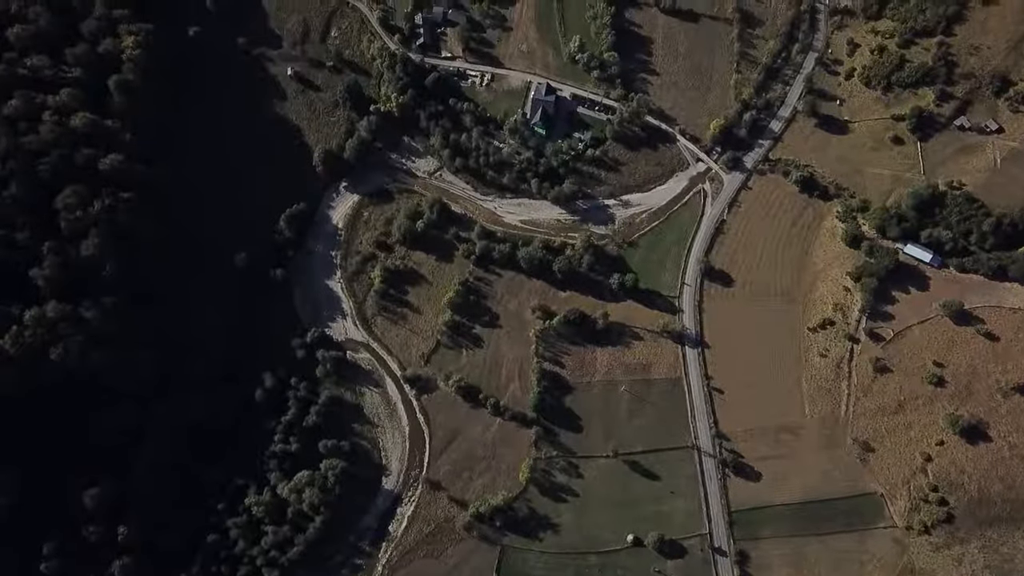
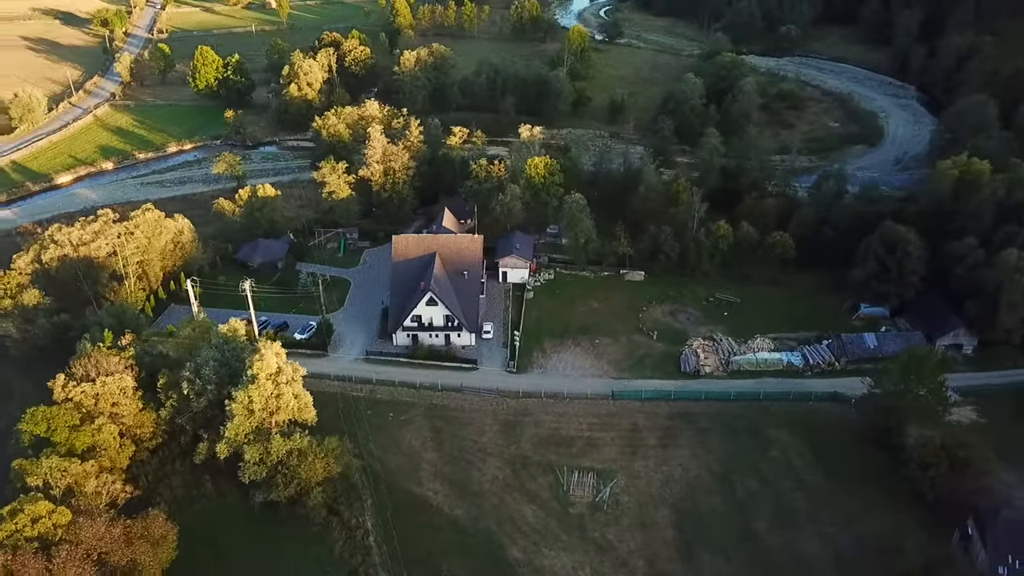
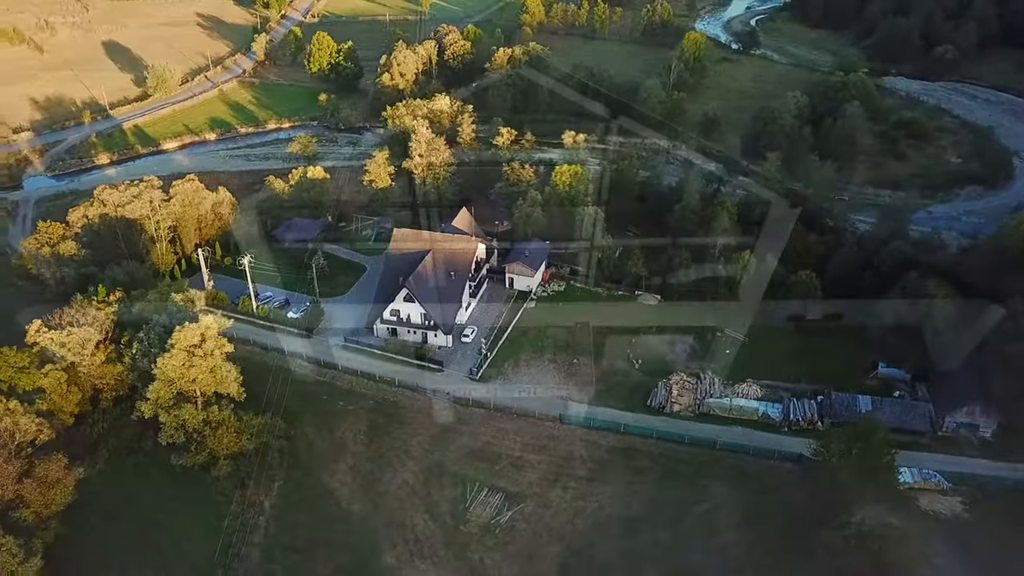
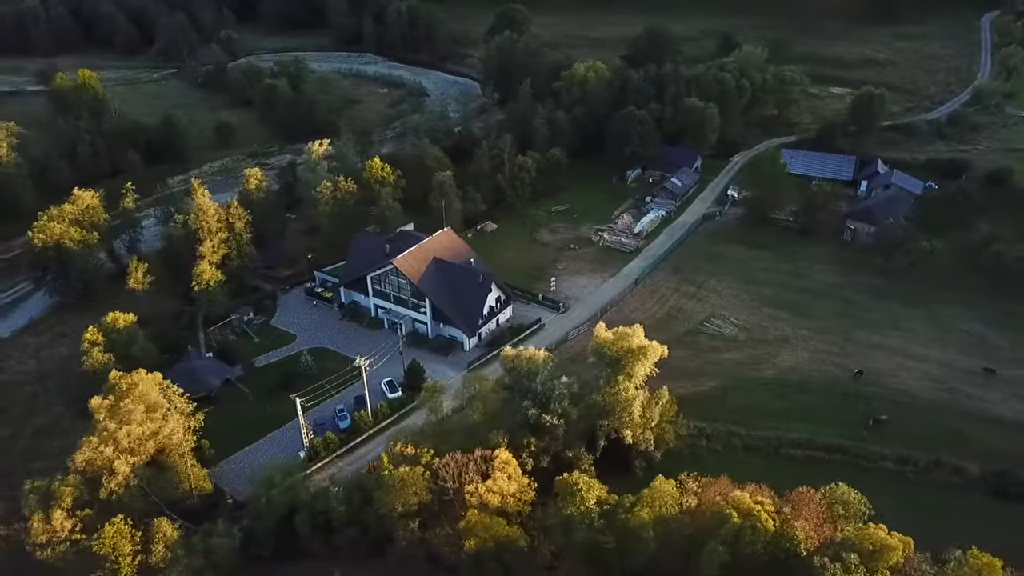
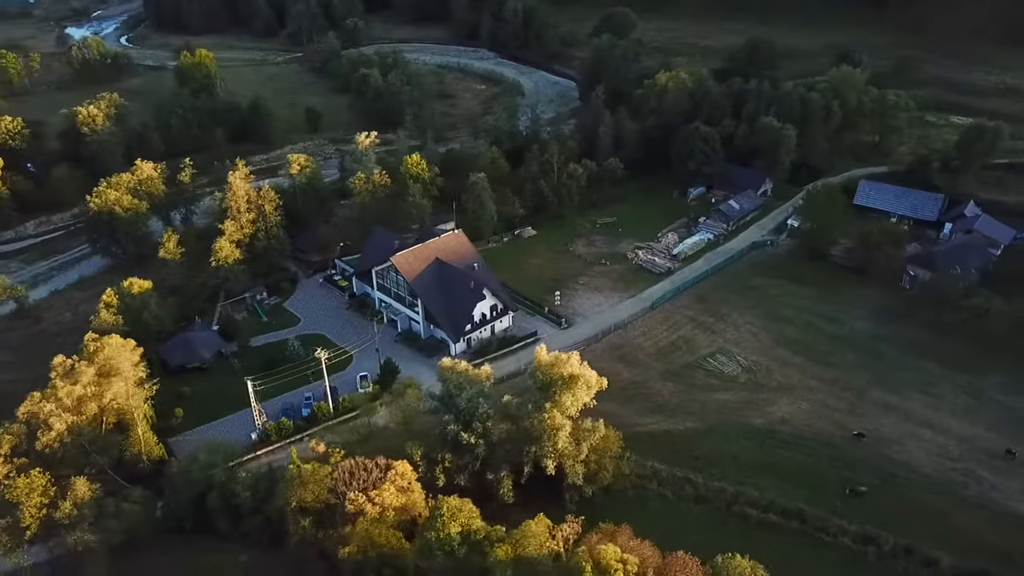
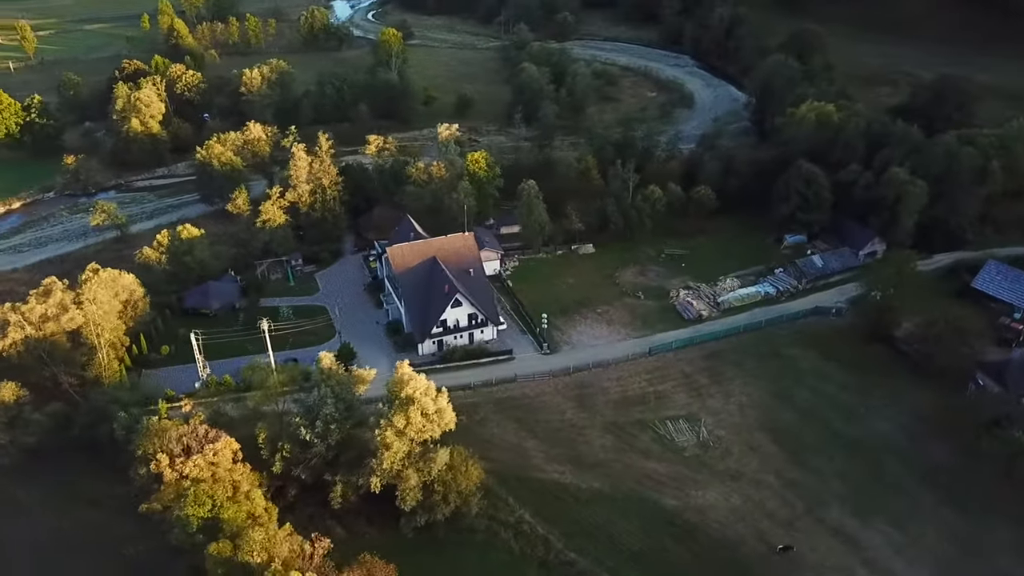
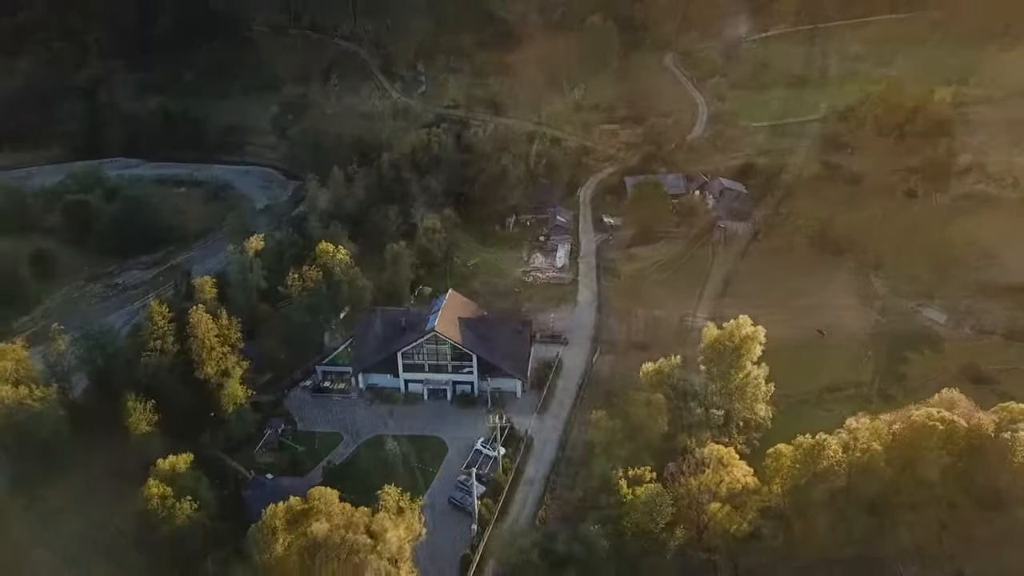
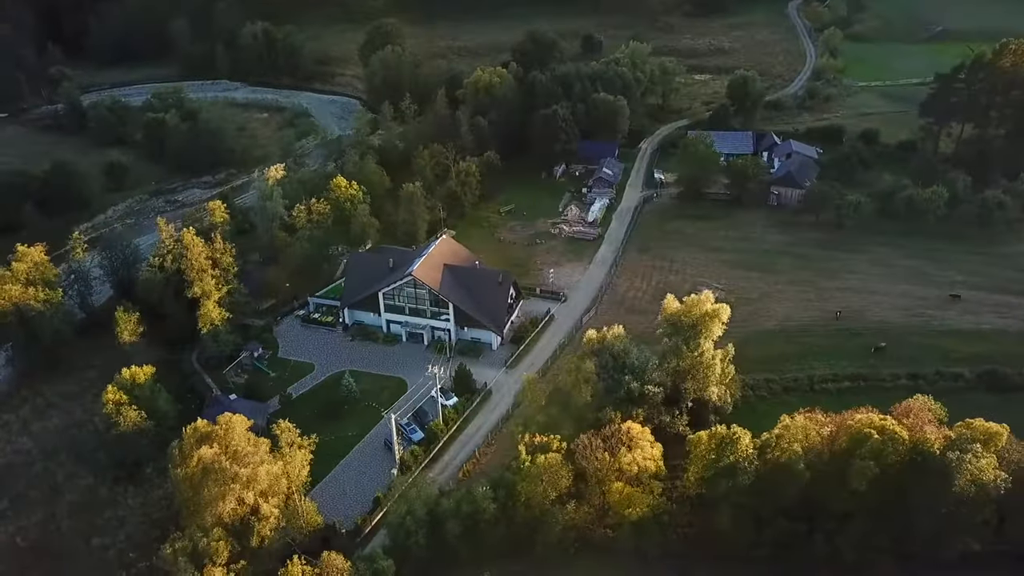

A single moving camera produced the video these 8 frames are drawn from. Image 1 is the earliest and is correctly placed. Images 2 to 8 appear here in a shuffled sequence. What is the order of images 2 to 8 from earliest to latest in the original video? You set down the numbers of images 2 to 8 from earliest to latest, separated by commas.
7, 8, 4, 5, 6, 2, 3
